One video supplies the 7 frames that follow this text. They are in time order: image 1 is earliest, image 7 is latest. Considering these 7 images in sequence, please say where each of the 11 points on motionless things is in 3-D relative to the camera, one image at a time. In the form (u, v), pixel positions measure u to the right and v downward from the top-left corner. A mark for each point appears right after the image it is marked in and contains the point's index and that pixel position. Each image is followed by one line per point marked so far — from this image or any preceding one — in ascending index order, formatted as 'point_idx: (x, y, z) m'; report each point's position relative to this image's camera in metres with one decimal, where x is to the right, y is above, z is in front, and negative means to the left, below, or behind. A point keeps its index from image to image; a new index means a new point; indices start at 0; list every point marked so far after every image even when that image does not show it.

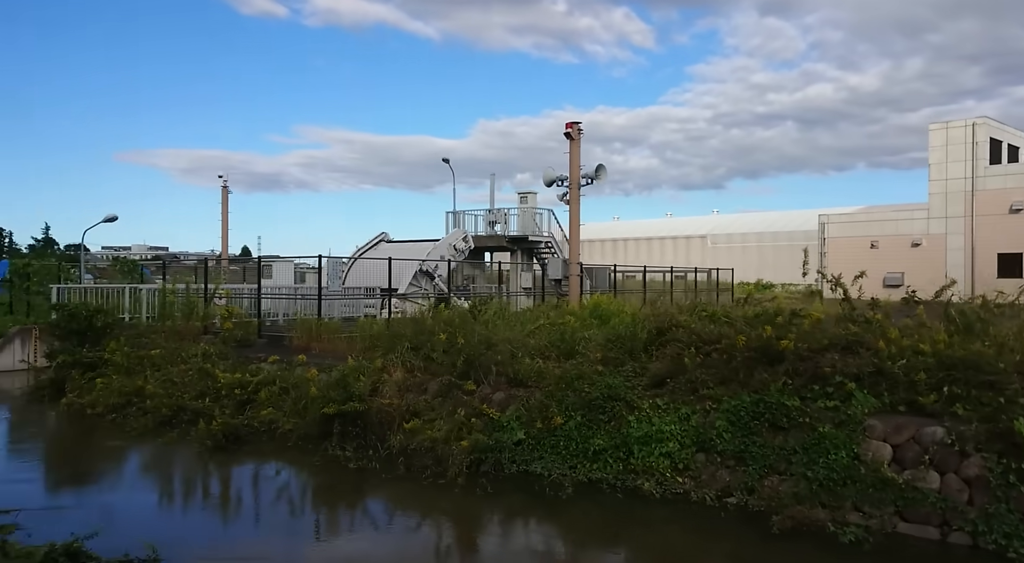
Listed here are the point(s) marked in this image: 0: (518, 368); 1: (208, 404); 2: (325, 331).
0: (+0.1, -1.1, +8.8) m
1: (-4.3, -1.8, +10.3) m
2: (-3.2, -0.8, +12.6) m
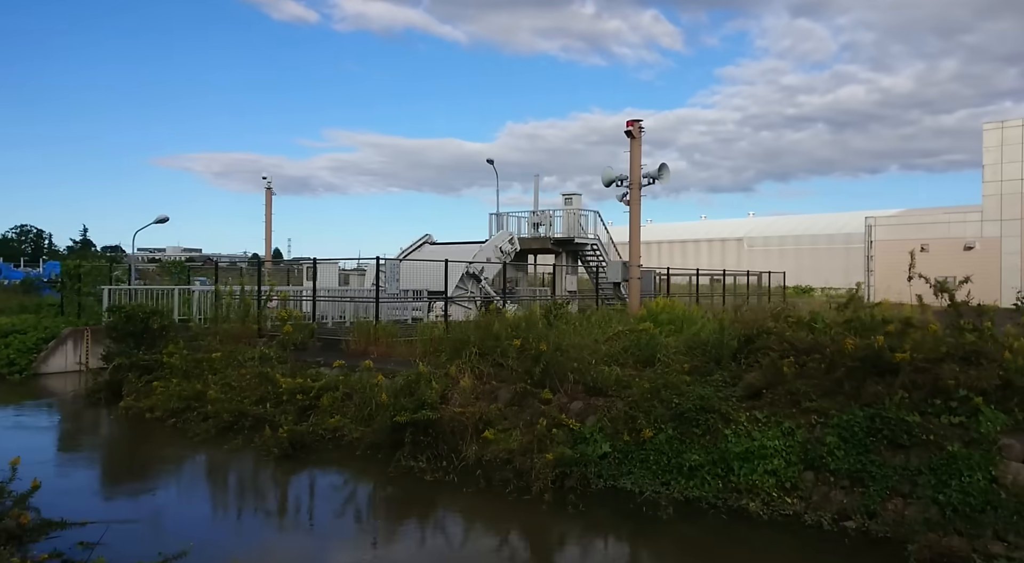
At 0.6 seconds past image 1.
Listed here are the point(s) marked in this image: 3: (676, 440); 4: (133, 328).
0: (+1.0, -1.1, +8.4) m
1: (-3.3, -1.8, +10.0) m
2: (-2.2, -0.9, +12.3) m
3: (+1.6, -1.5, +7.0) m
4: (-6.6, -0.8, +12.6) m
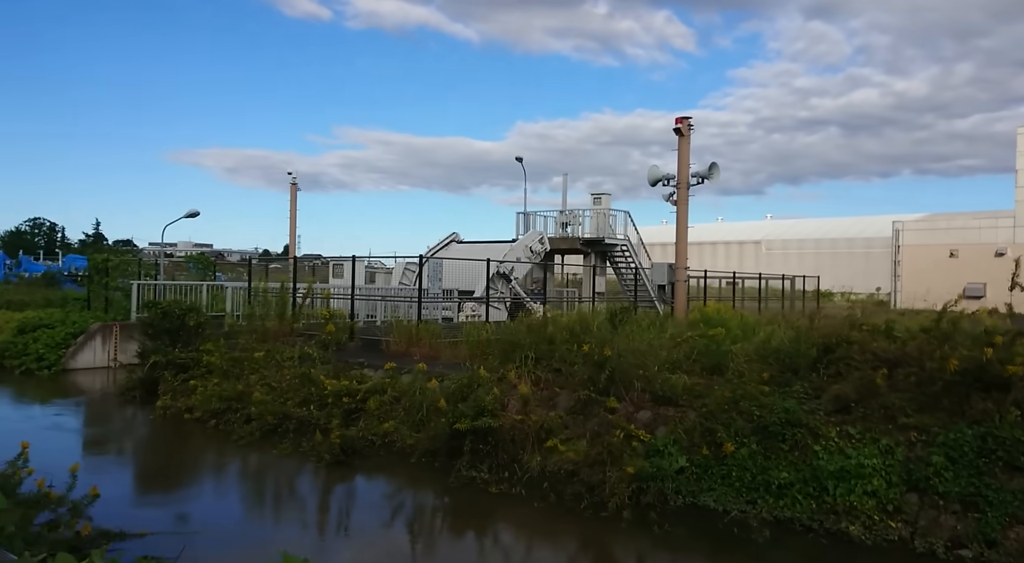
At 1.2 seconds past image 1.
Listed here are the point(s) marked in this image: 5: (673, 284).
0: (+1.7, -1.1, +7.9) m
1: (-2.6, -1.8, +9.7) m
2: (-1.4, -0.9, +11.9) m
3: (+2.2, -1.6, +6.5) m
4: (-5.8, -0.7, +12.3) m
5: (+3.1, 0.0, +14.0) m
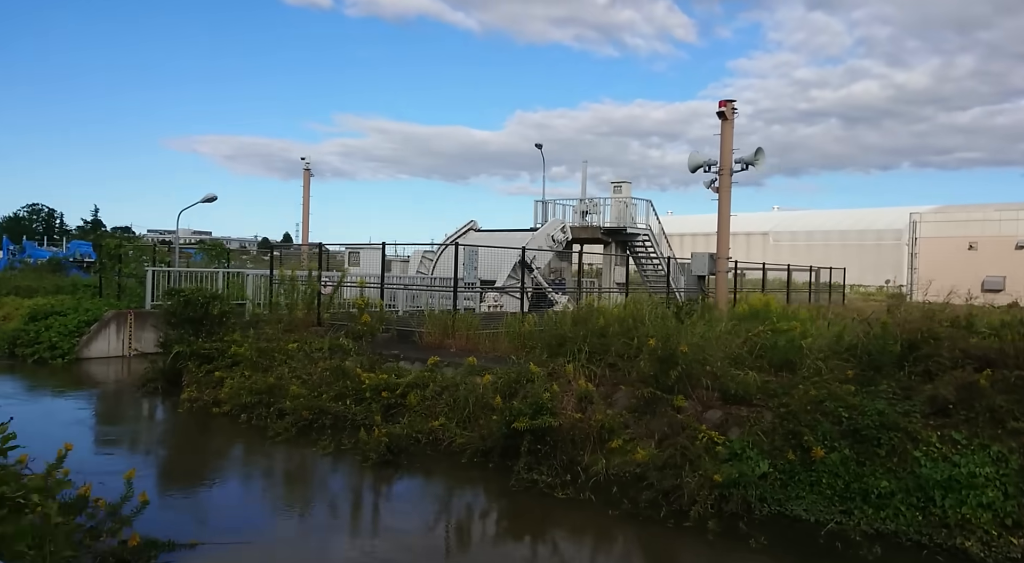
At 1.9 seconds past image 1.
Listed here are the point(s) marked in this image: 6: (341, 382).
0: (+2.3, -1.0, +7.4) m
1: (-2.0, -1.6, +9.2) m
2: (-0.8, -0.7, +11.4) m
3: (+2.8, -1.5, +6.0) m
4: (-5.2, -0.5, +11.8) m
5: (+3.8, +0.1, +13.5) m
6: (-2.3, -1.4, +9.7) m
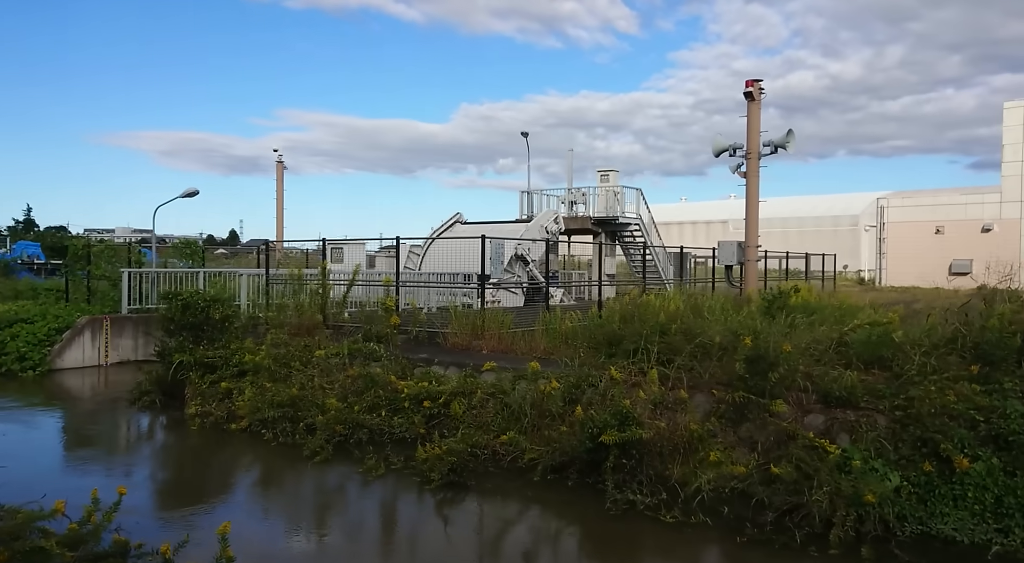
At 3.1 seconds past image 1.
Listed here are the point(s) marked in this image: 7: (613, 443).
0: (+3.0, -0.9, +6.7) m
1: (-1.4, -1.6, +8.2) m
2: (-0.3, -0.6, +10.5) m
3: (+3.7, -1.4, +5.4) m
4: (-4.7, -0.6, +10.7) m
5: (+4.1, +0.3, +12.9) m
6: (-1.7, -1.3, +8.8) m
7: (+0.9, -1.4, +6.4) m
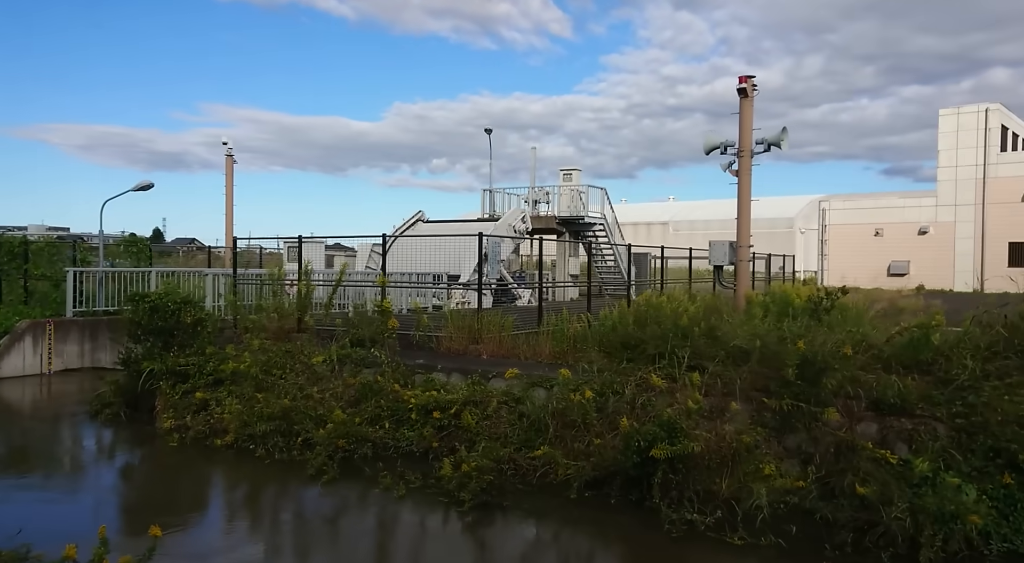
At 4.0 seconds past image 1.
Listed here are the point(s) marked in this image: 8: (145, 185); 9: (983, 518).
0: (+3.3, -1.0, +6.4) m
1: (-1.2, -1.6, +7.6) m
2: (-0.3, -0.6, +9.9) m
3: (+4.1, -1.4, +5.1) m
4: (-4.7, -0.6, +9.7) m
5: (+3.9, +0.3, +12.7) m
6: (-1.5, -1.4, +8.1) m
7: (+1.2, -1.4, +5.9) m
8: (-7.5, +2.0, +14.8) m
9: (+3.0, -1.6, +5.1) m
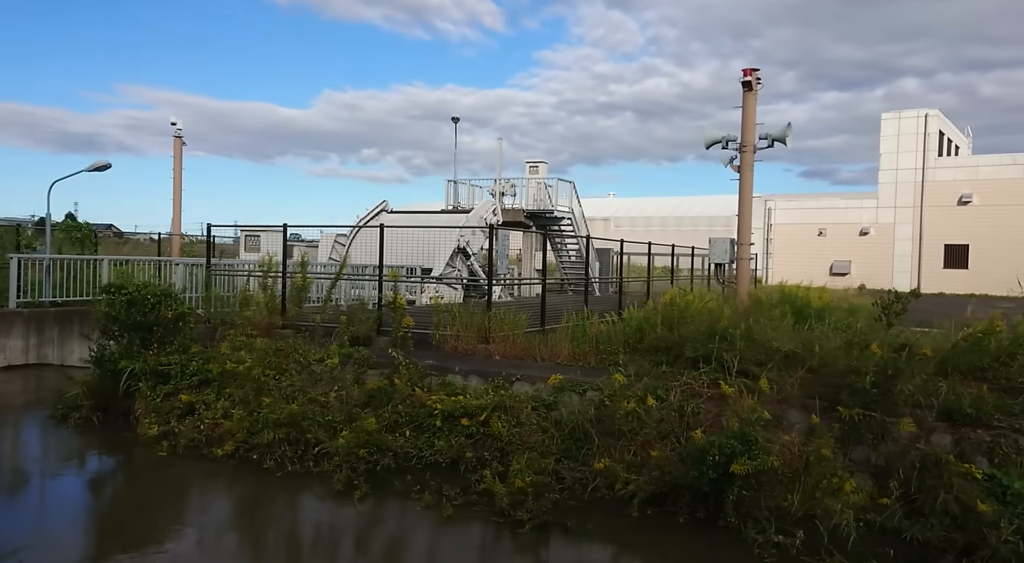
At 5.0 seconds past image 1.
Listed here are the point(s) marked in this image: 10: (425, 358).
0: (+3.7, -1.0, +6.2) m
1: (-0.8, -1.6, +6.9) m
2: (-0.1, -0.6, +9.3) m
3: (+4.6, -1.5, +4.9) m
4: (-4.5, -0.4, +8.7) m
5: (+3.8, +0.3, +12.4) m
6: (-1.2, -1.3, +7.4) m
7: (+1.7, -1.4, +5.5) m
8: (-7.7, +2.2, +13.5) m
9: (+3.5, -1.6, +4.8) m
10: (-1.1, -0.9, +8.8) m
